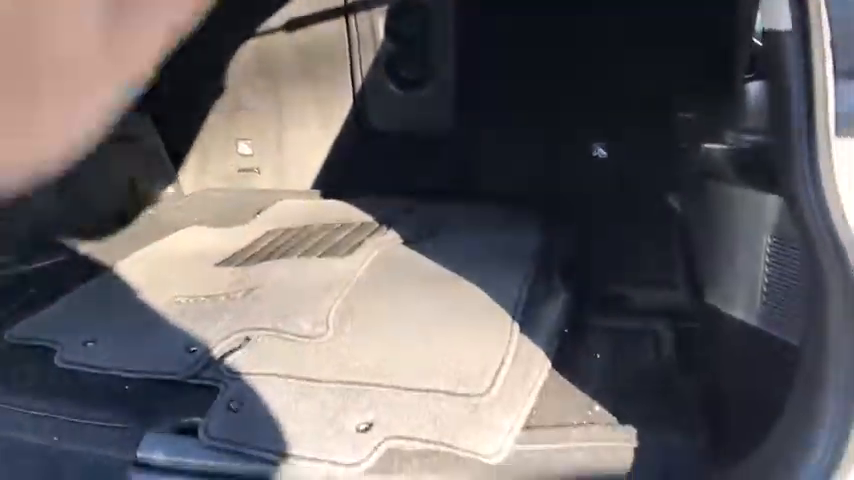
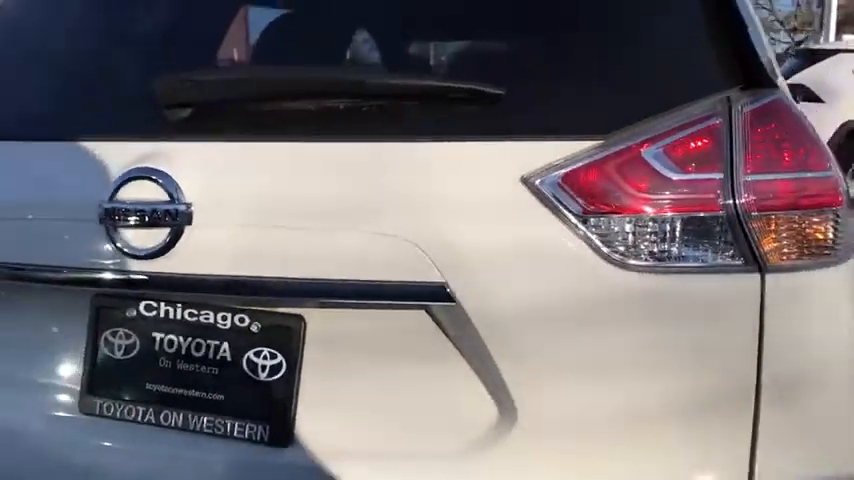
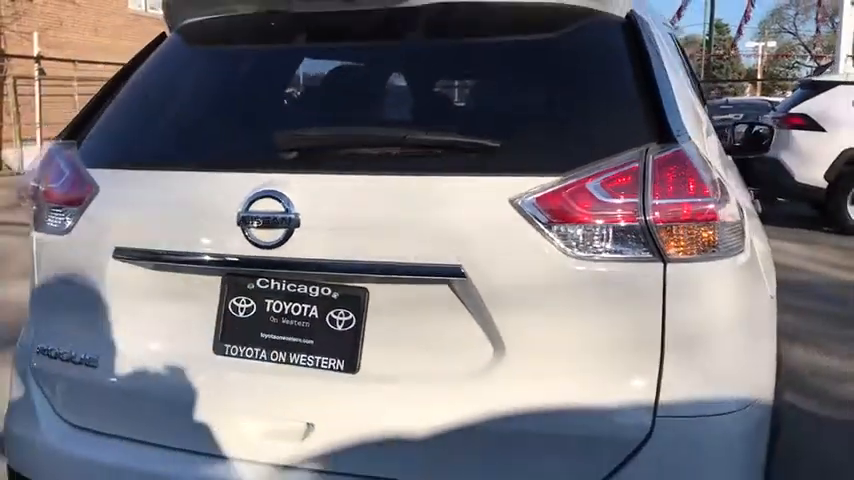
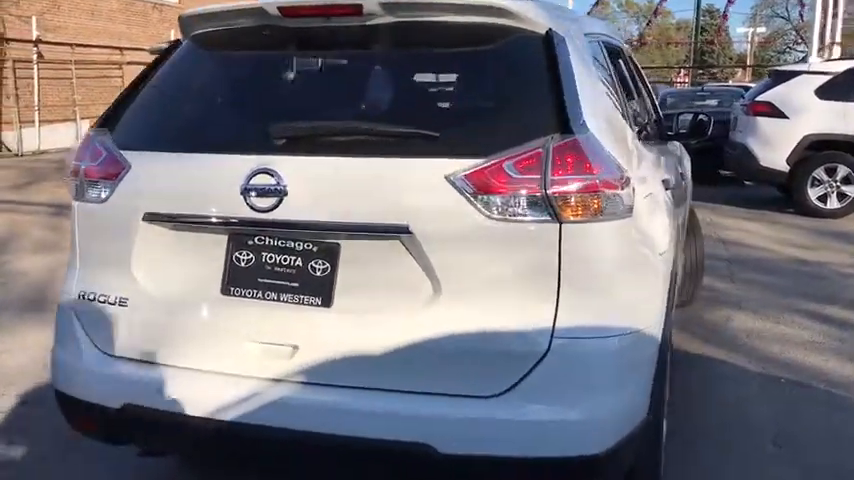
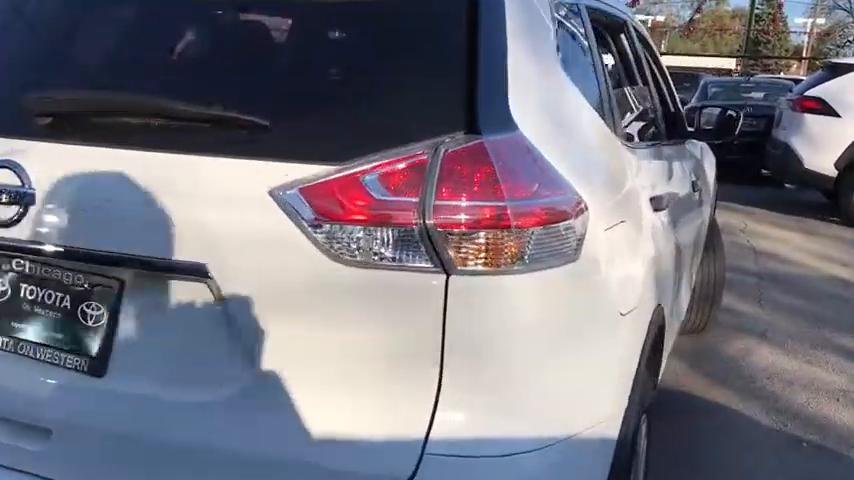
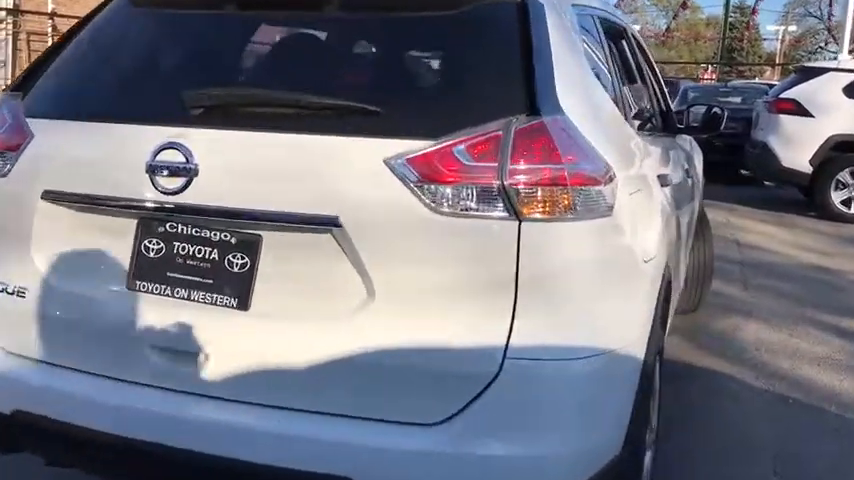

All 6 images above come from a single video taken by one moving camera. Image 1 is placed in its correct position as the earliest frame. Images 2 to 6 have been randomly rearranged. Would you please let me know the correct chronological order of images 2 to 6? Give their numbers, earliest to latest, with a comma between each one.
2, 3, 4, 6, 5
